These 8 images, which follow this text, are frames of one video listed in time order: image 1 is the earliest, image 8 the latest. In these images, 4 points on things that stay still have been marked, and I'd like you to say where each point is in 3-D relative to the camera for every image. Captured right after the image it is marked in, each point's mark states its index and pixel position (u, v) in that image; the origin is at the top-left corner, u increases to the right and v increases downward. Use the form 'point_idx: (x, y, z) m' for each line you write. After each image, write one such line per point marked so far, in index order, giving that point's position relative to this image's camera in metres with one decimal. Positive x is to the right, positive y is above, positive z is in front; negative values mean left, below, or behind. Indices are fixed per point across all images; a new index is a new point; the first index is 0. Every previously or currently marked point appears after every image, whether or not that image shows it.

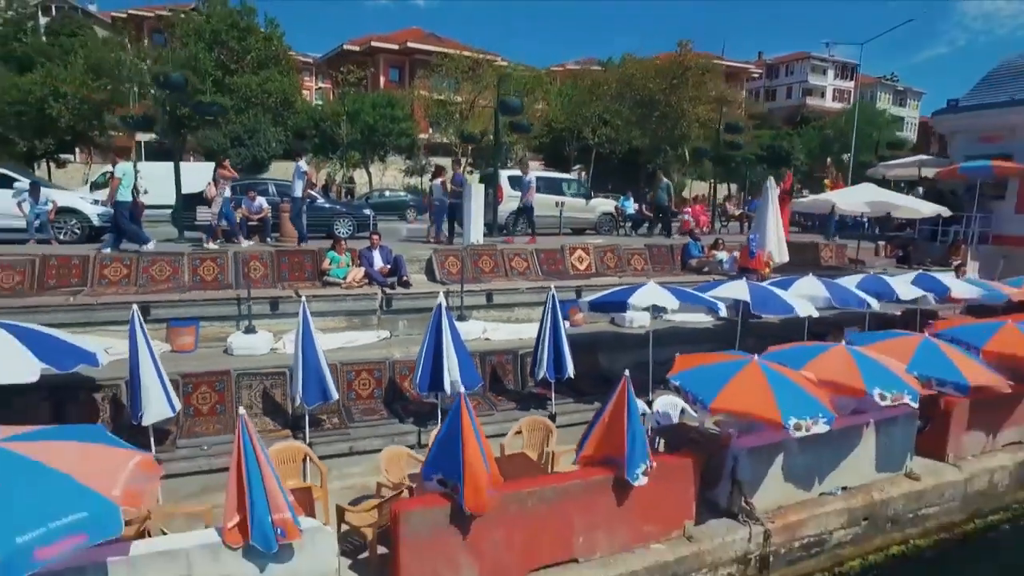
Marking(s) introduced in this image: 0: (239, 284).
0: (-2.6, +0.1, +6.8) m
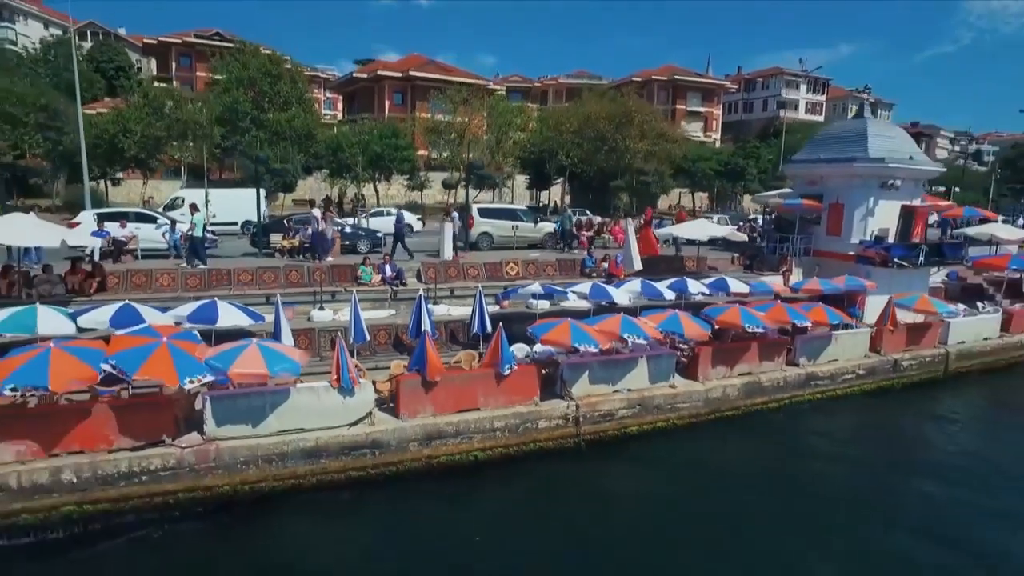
0: (-3.4, +0.1, +11.7) m
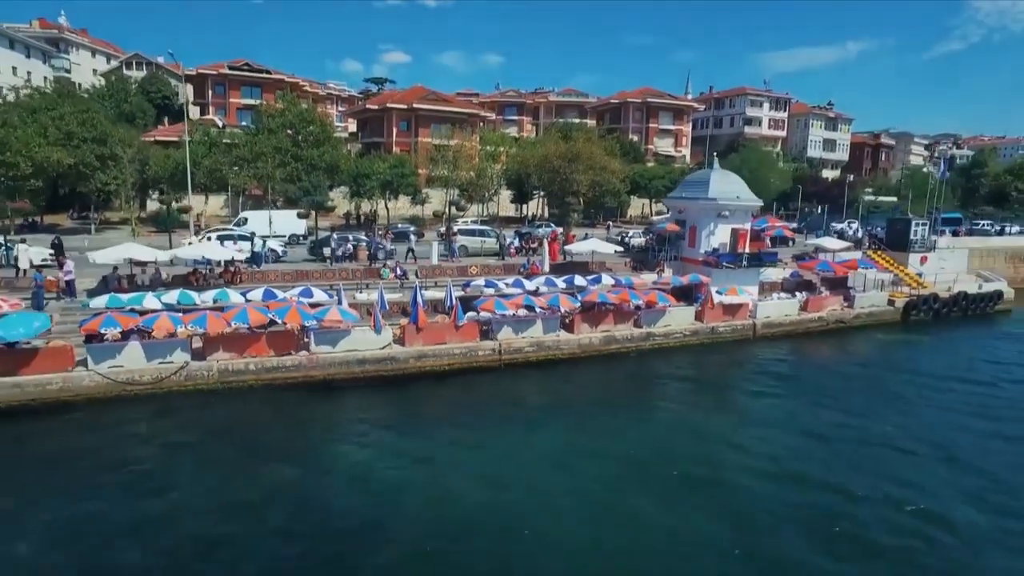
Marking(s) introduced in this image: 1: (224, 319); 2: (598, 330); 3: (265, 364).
0: (-4.6, +0.3, +19.8) m
1: (-6.2, -0.6, +14.4) m
2: (+2.4, -1.1, +19.2) m
3: (-5.6, -1.7, +15.0) m
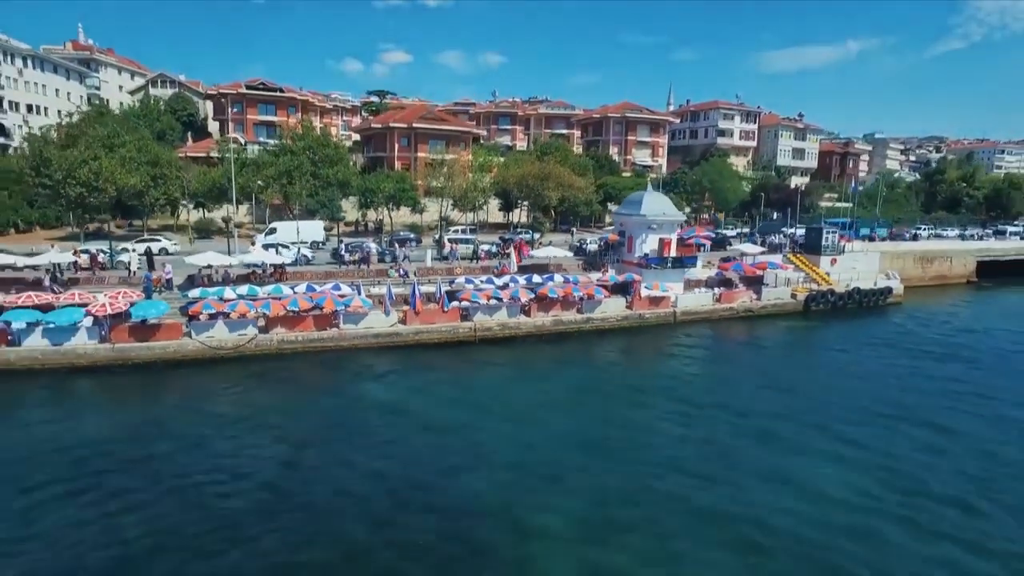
0: (-5.6, +0.4, +26.3) m
1: (-7.2, -0.5, +20.9) m
2: (+1.4, -1.0, +25.7) m
3: (-6.6, -1.6, +21.6) m
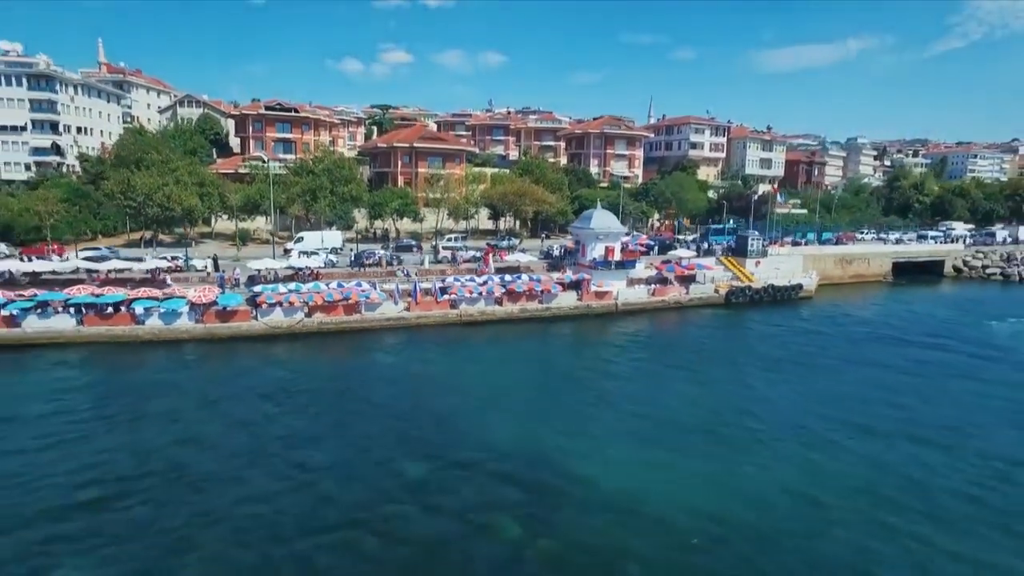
0: (-6.7, +0.6, +34.6) m
1: (-8.3, -0.4, +29.2) m
2: (+0.3, -0.8, +34.0) m
3: (-7.7, -1.4, +29.9) m
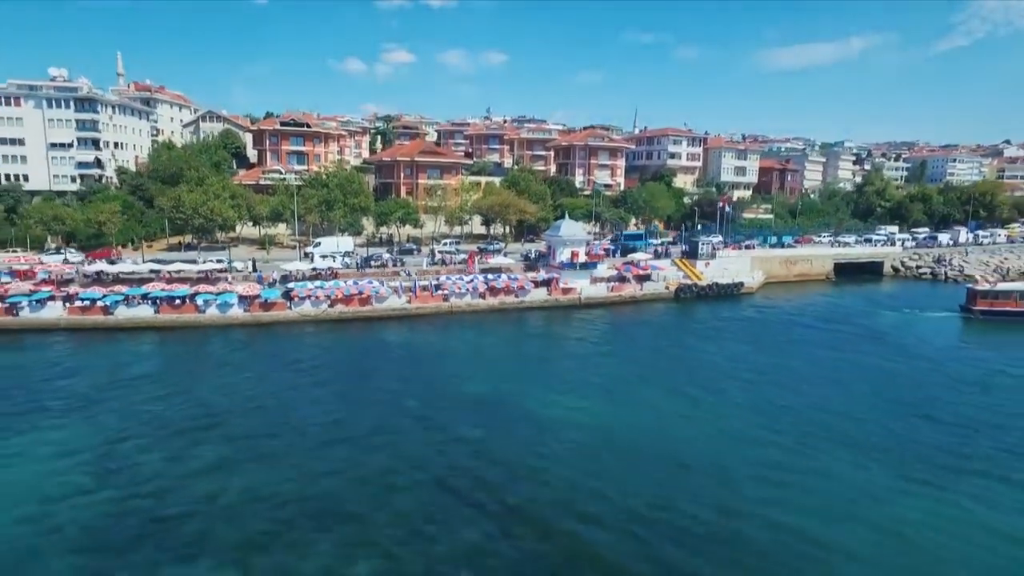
0: (-7.9, +0.8, +42.5) m
1: (-9.5, -0.2, +37.1) m
2: (-0.9, -0.6, +41.8) m
3: (-8.9, -1.2, +37.7) m
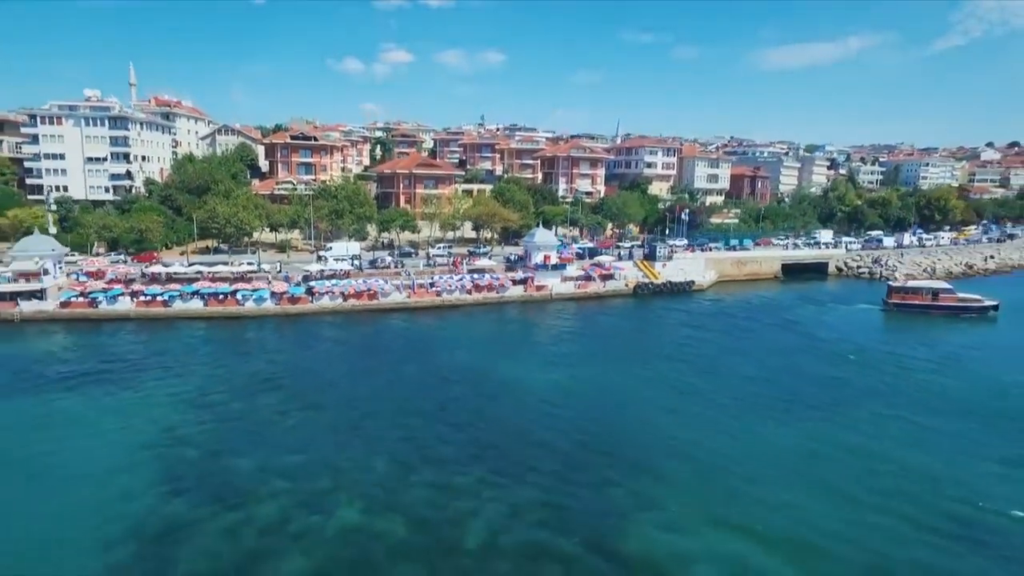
0: (-9.3, +0.9, +50.8) m
1: (-10.8, 0.0, +45.4) m
2: (-2.2, -0.5, +50.2) m
3: (-10.2, -1.1, +46.0) m
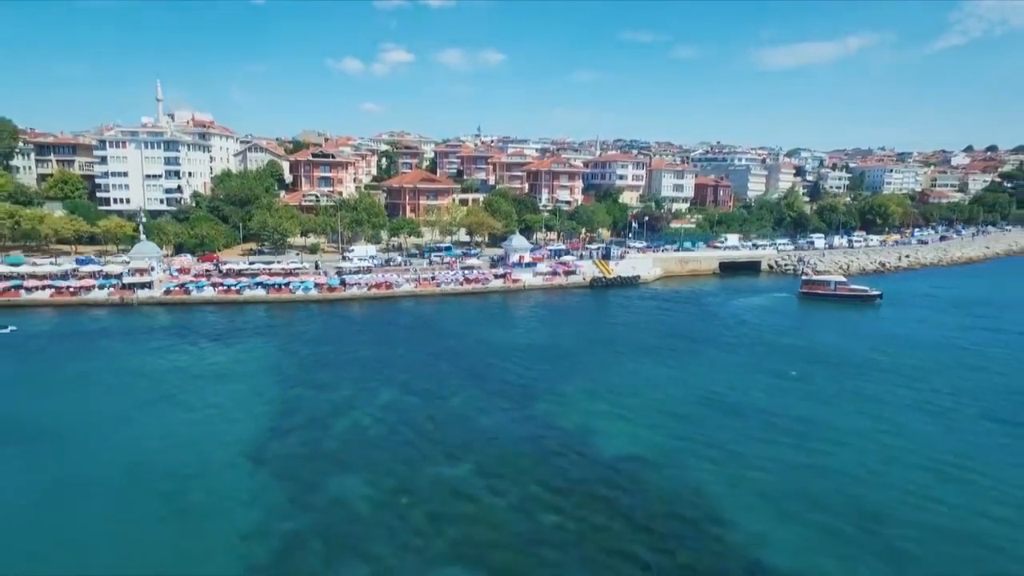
0: (-11.0, +1.6, +66.0) m
1: (-12.6, +0.6, +60.6) m
2: (-3.9, +0.2, +65.3) m
3: (-11.9, -0.4, +61.2) m
